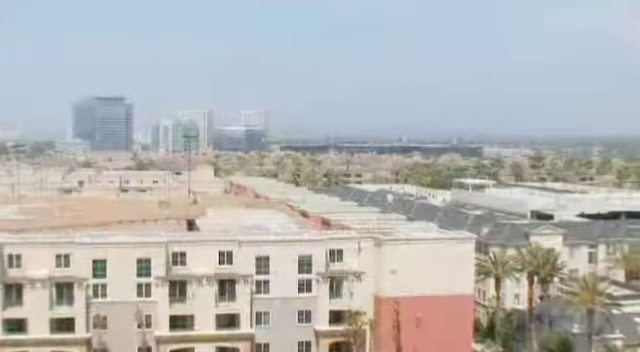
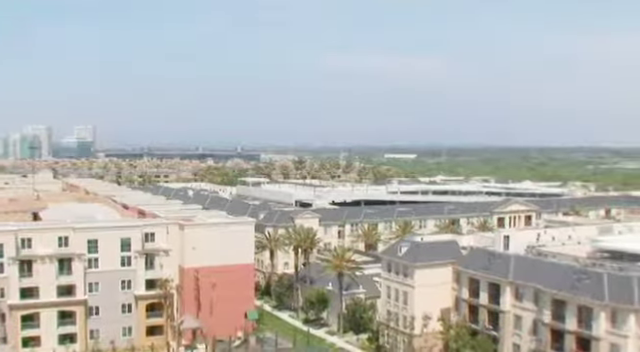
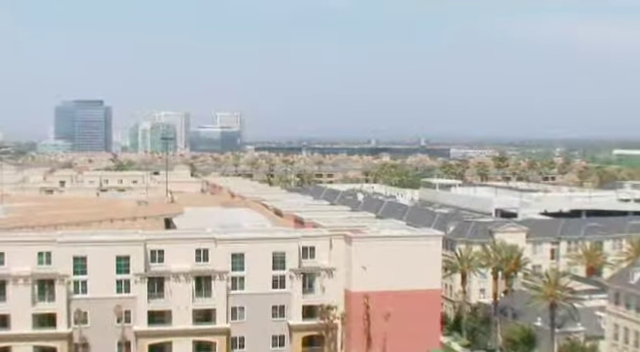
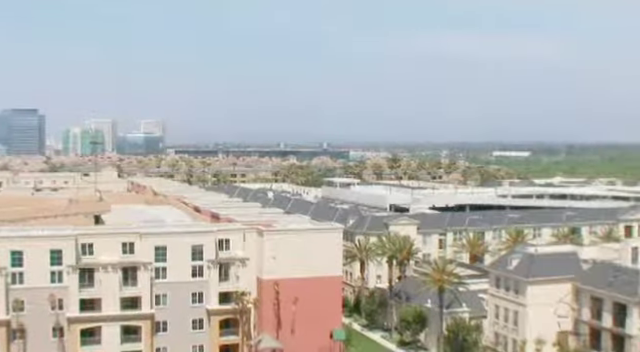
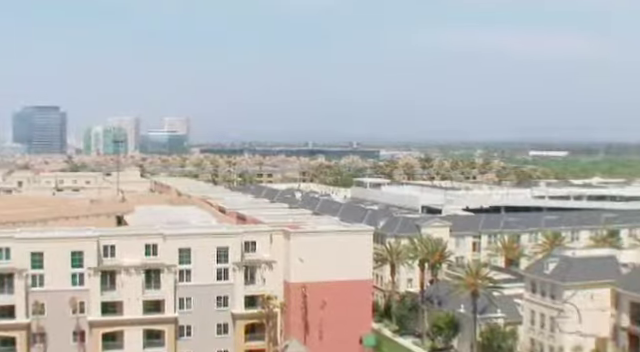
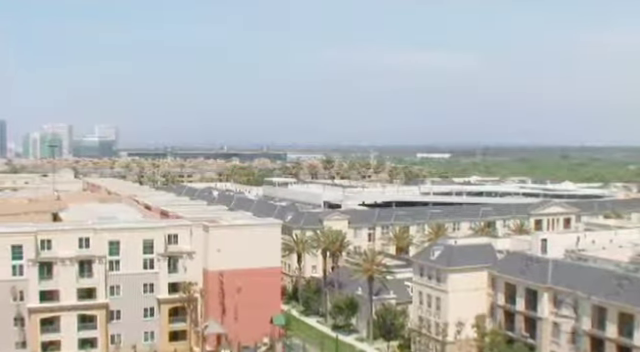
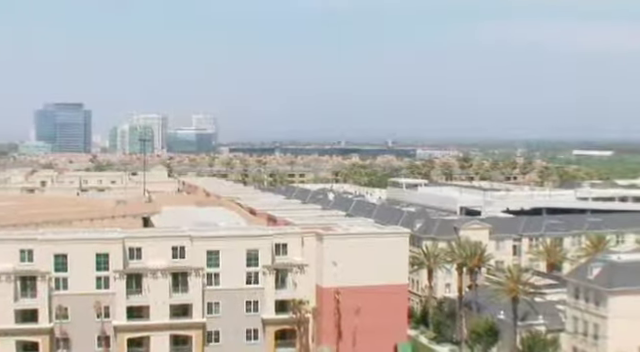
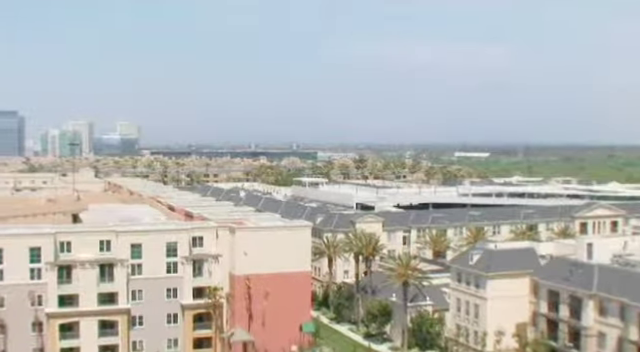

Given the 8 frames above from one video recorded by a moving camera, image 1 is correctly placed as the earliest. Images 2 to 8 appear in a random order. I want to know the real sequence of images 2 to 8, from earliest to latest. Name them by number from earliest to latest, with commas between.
3, 7, 5, 4, 8, 6, 2
